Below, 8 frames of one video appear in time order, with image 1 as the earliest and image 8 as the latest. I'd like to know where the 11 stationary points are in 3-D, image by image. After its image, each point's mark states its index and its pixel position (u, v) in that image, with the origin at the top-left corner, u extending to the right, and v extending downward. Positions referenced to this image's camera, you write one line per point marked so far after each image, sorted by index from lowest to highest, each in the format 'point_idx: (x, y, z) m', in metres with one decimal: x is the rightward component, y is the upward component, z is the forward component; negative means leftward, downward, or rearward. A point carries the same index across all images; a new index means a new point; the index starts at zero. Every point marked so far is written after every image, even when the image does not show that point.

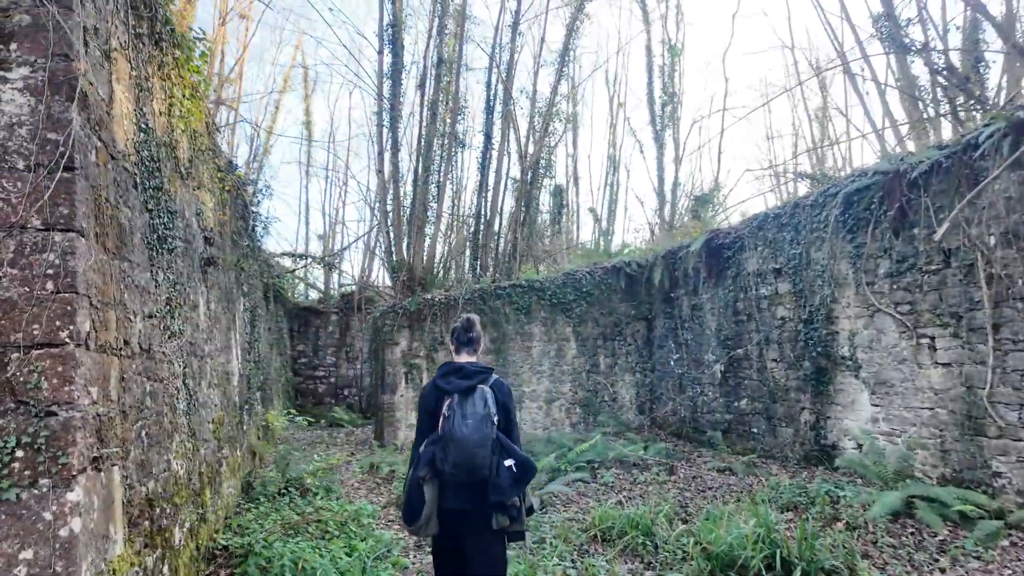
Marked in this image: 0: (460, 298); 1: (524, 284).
0: (-0.9, -0.2, +9.9) m
1: (+0.2, +0.1, +10.3) m
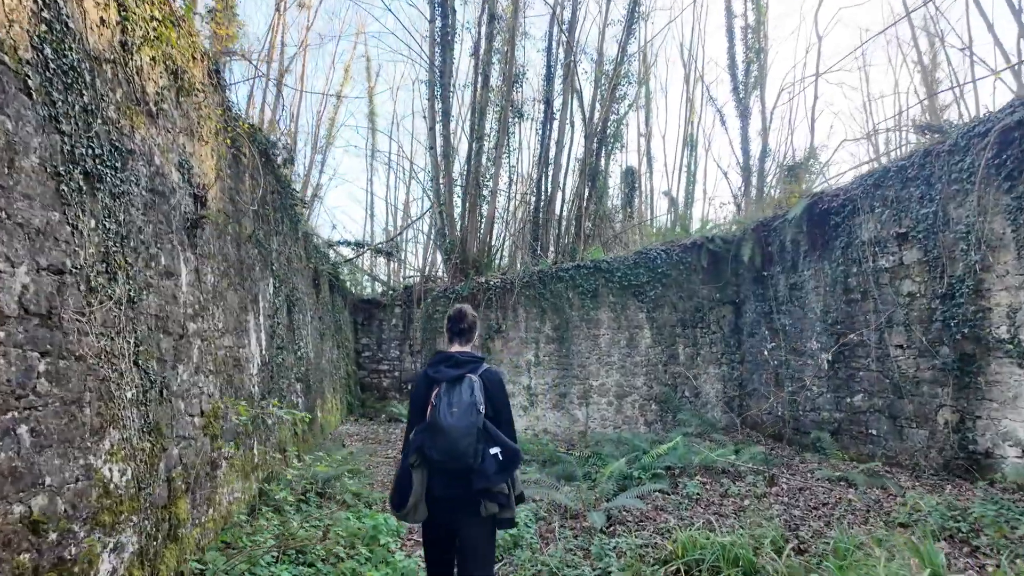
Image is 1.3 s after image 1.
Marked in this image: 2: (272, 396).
0: (+0.1, +0.1, +8.9) m
1: (+1.2, +0.4, +9.2) m
2: (-2.3, -1.1, +5.7) m
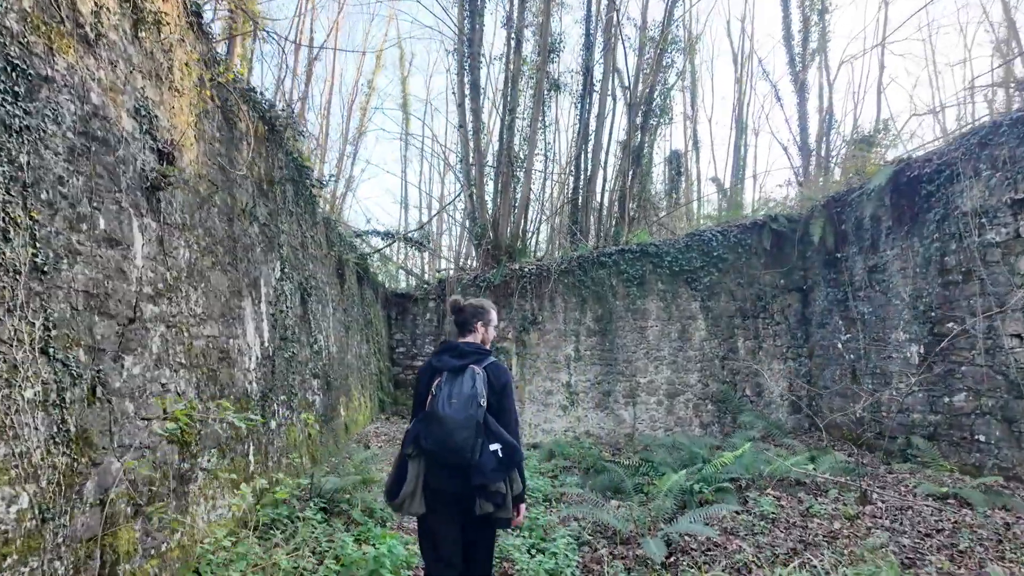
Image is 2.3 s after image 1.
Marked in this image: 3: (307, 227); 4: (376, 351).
0: (+0.6, +0.3, +8.1) m
1: (+1.7, +0.6, +8.3) m
2: (-2.0, -0.9, +5.0) m
3: (-2.4, +0.7, +7.0) m
4: (-2.9, -1.3, +12.6) m
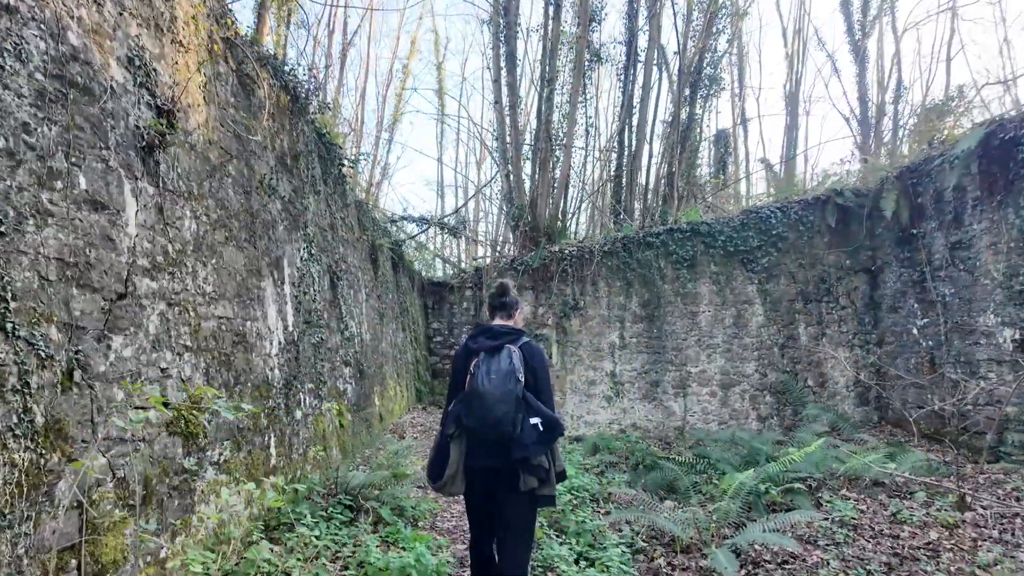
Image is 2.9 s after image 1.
0: (+1.1, +0.5, +7.6) m
1: (+2.3, +0.8, +7.7) m
2: (-1.7, -0.8, +4.7) m
3: (-2.0, +0.9, +6.6) m
4: (-2.1, -1.1, +12.3) m
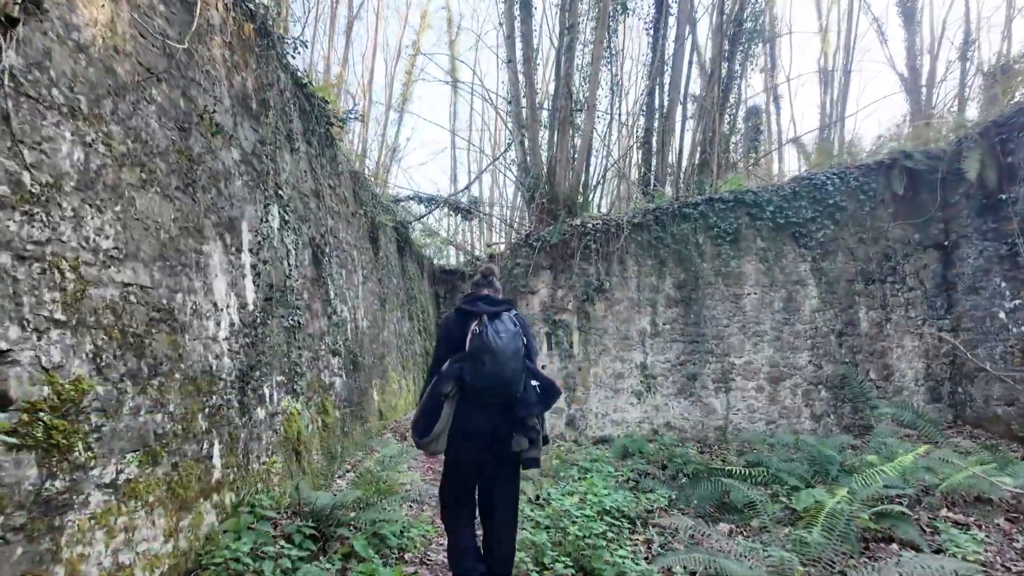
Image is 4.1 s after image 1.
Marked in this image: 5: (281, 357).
0: (+1.3, +0.7, +6.6) m
1: (+2.4, +1.0, +6.6) m
2: (-1.6, -0.6, +3.8) m
3: (-1.8, +1.1, +5.8) m
4: (-1.8, -0.8, +11.4) m
5: (-1.6, -0.5, +4.1) m
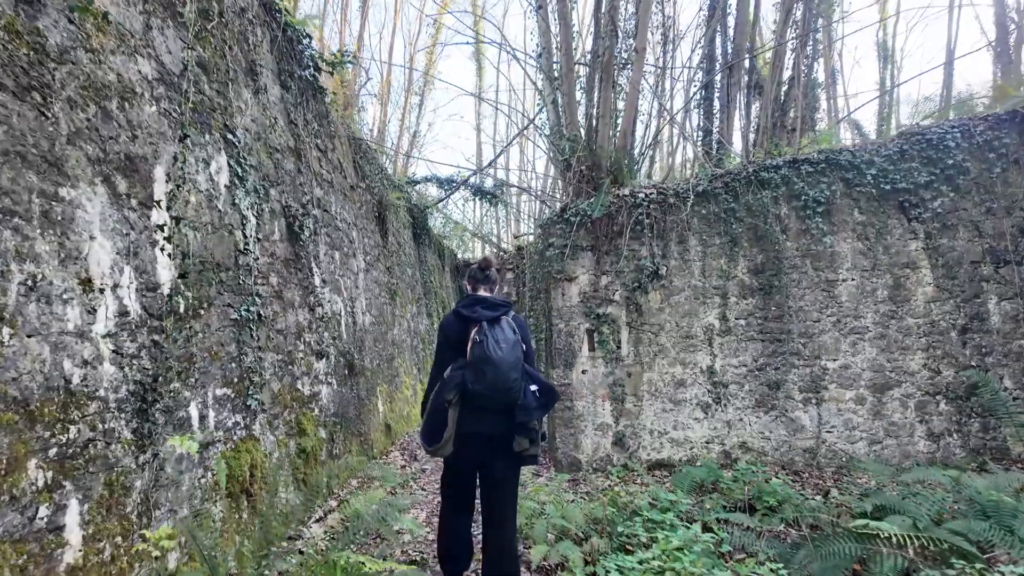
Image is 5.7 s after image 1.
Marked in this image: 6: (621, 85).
0: (+1.6, +0.9, +5.3) m
1: (+2.7, +1.2, +5.3) m
2: (-1.4, -0.4, +2.6) m
3: (-1.6, +1.2, +4.6) m
4: (-1.2, -0.7, +10.2) m
5: (-1.4, -0.4, +2.9) m
6: (+1.2, +2.3, +6.5) m
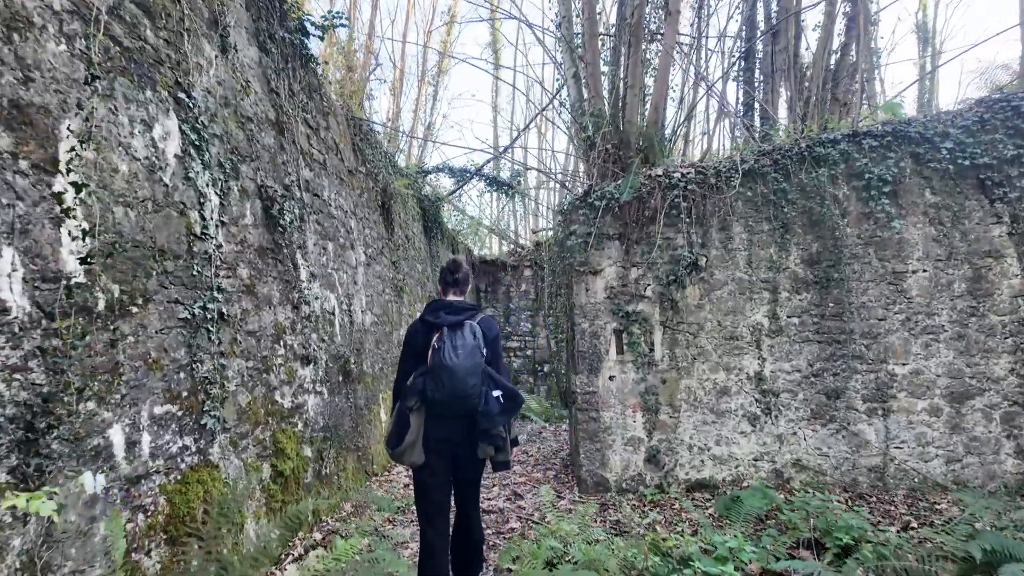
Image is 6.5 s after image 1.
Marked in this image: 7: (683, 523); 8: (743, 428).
0: (+1.7, +0.9, +4.6) m
1: (+2.8, +1.2, +4.6) m
2: (-1.4, -0.4, +2.1) m
3: (-1.5, +1.2, +4.0) m
4: (-0.9, -0.6, +9.6) m
5: (-1.4, -0.3, +2.4) m
6: (+1.4, +2.4, +5.8) m
7: (+1.1, -1.4, +3.7) m
8: (+1.7, -1.1, +4.5) m
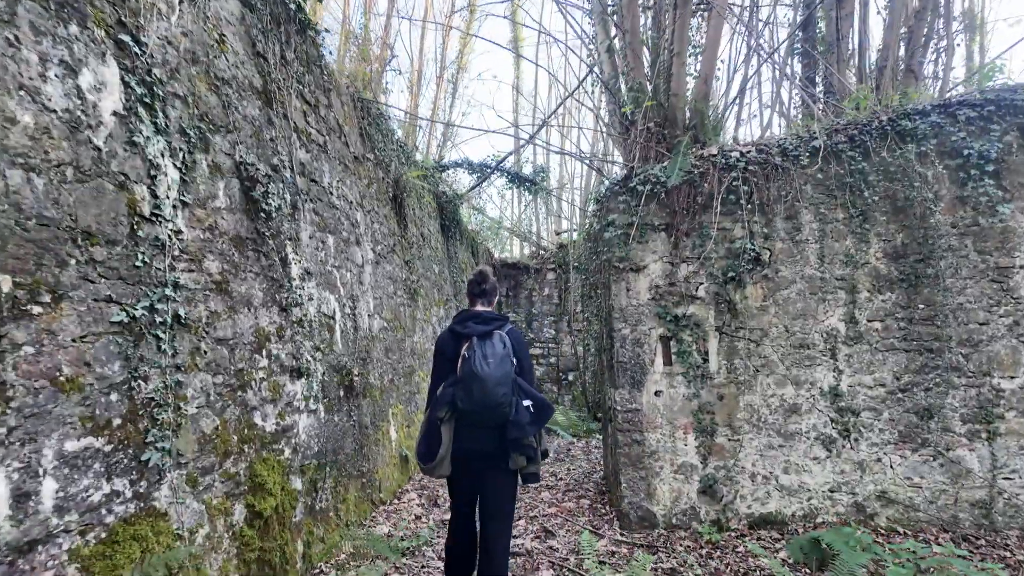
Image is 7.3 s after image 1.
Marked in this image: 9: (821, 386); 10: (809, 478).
0: (+1.9, +0.9, +3.9) m
1: (+3.0, +1.2, +3.8) m
2: (-1.3, -0.4, +1.5) m
3: (-1.3, +1.2, +3.4) m
4: (-0.6, -0.7, +9.0) m
5: (-1.3, -0.3, +1.8) m
6: (+1.6, +2.4, +5.2) m
7: (+1.2, -1.4, +3.0) m
8: (+1.9, -1.0, +3.7) m
9: (+2.0, -0.6, +3.8) m
10: (+1.9, -1.2, +3.7) m
